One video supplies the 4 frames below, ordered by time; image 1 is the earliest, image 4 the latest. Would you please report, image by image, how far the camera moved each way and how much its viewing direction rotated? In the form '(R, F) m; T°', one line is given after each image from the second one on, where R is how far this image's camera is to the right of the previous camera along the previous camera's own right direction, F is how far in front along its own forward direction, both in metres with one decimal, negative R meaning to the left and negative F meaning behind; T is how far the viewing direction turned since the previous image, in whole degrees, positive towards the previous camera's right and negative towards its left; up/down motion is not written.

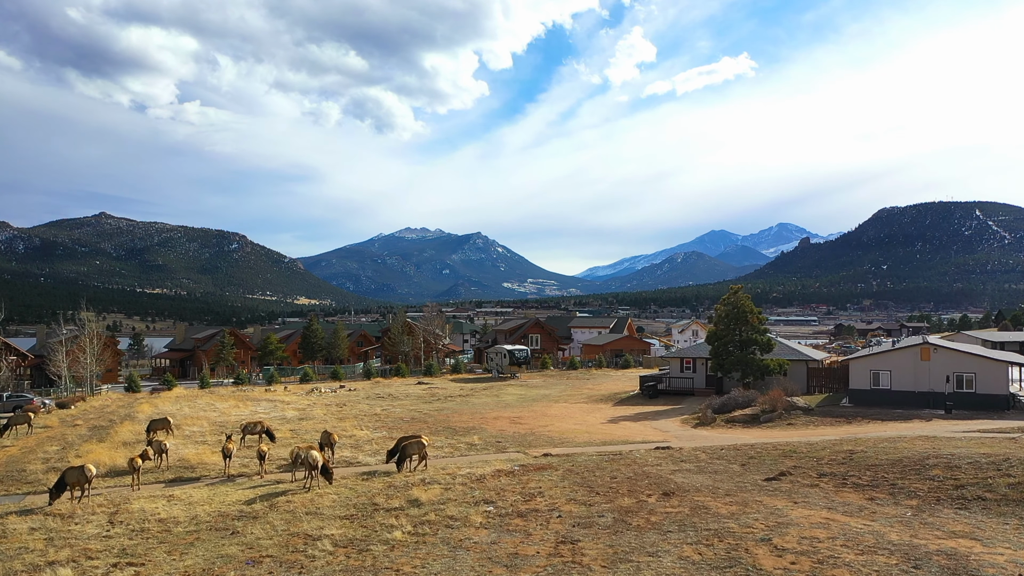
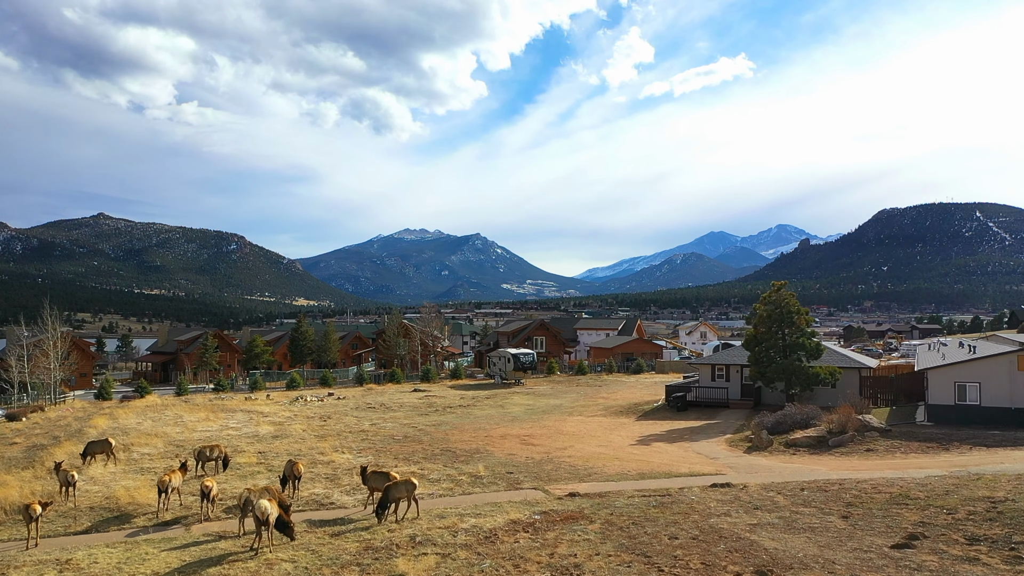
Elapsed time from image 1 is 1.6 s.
(-0.3, +4.0) m; 0°
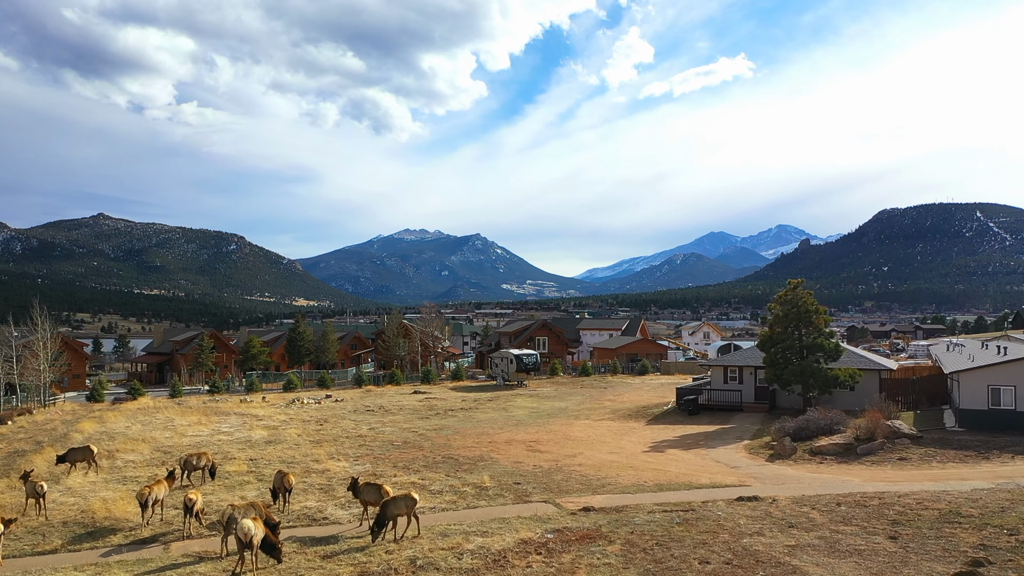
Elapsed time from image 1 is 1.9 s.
(-0.1, +1.1) m; 0°
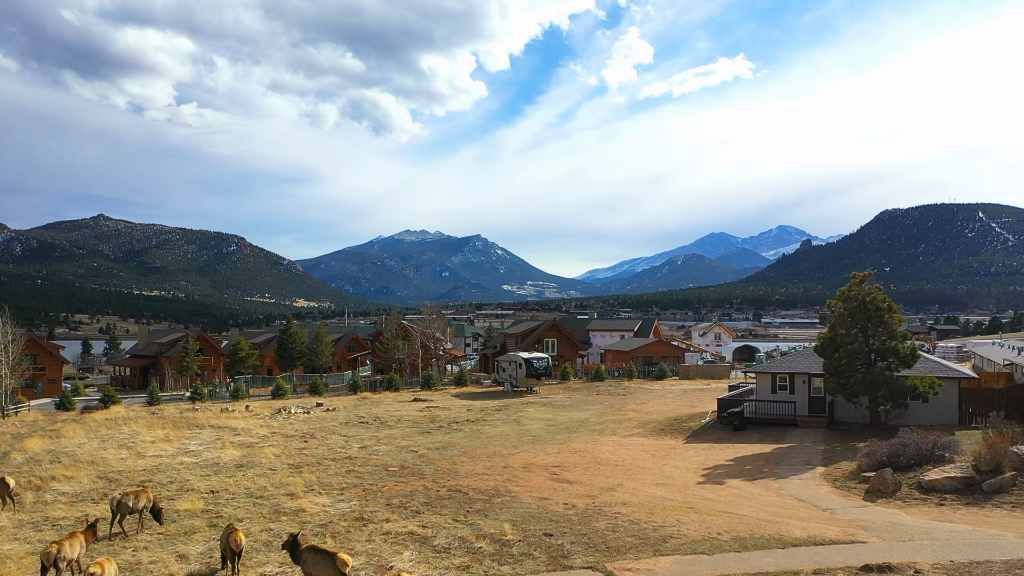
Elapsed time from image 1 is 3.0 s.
(-0.4, +3.8) m; 0°
